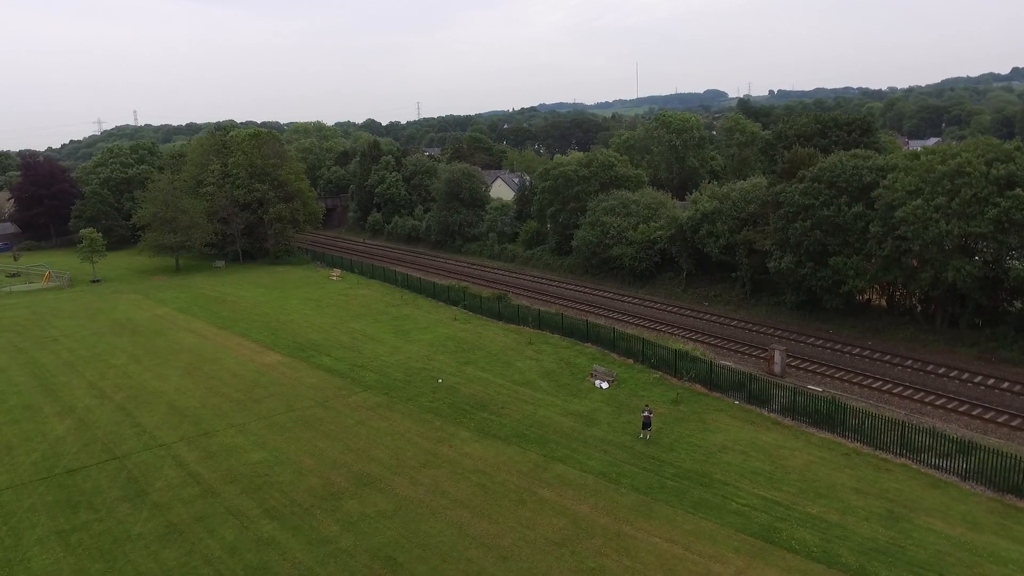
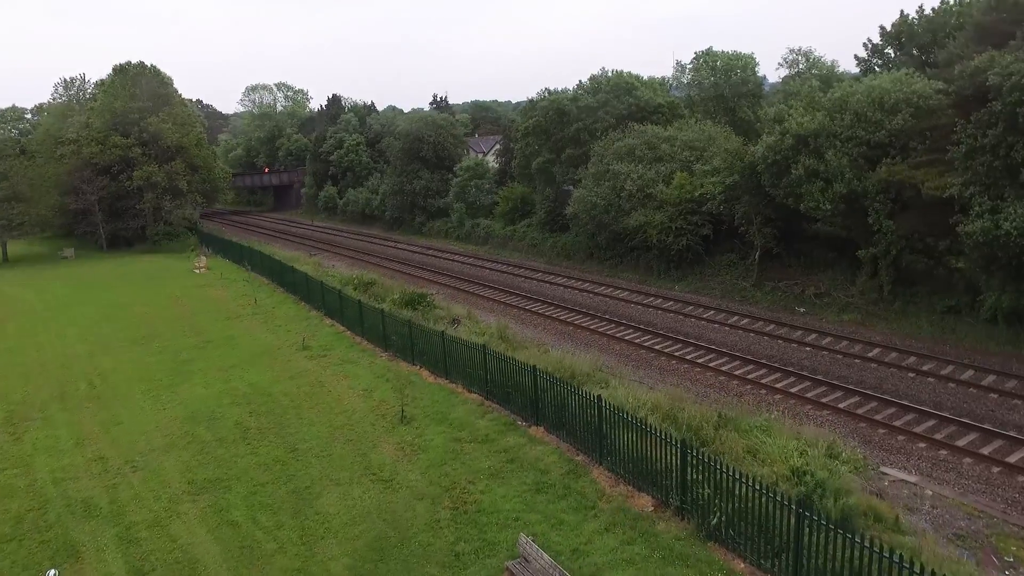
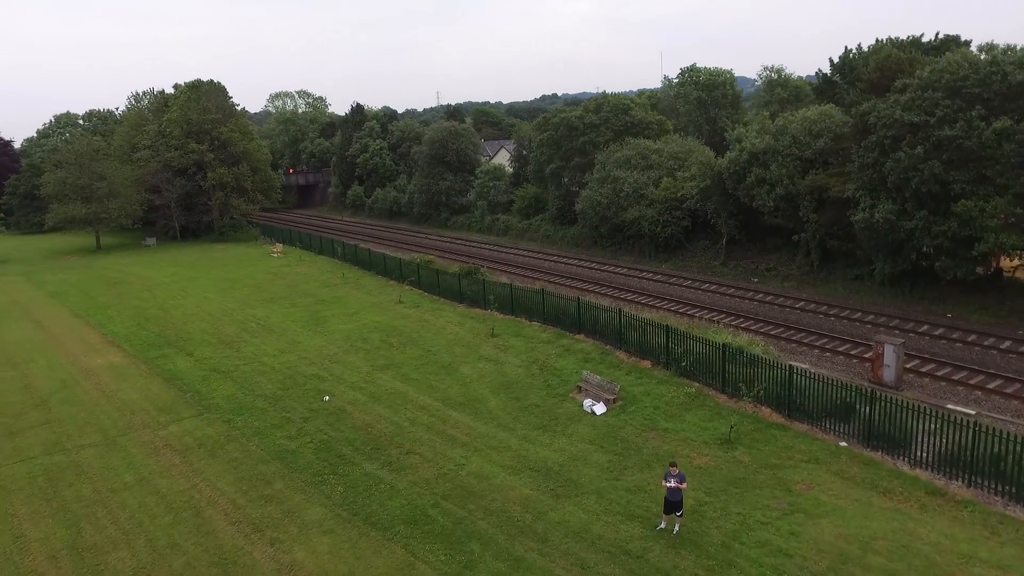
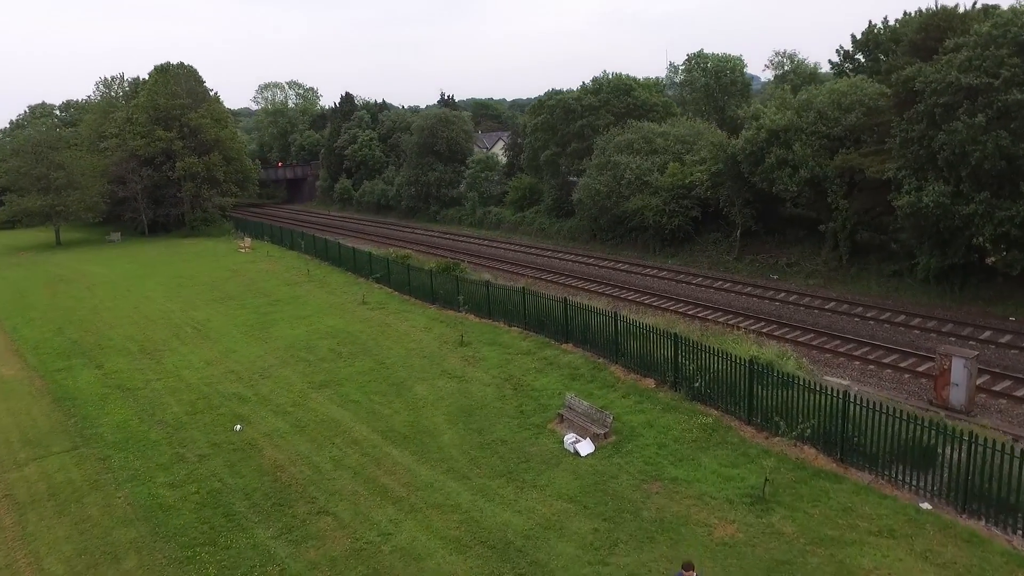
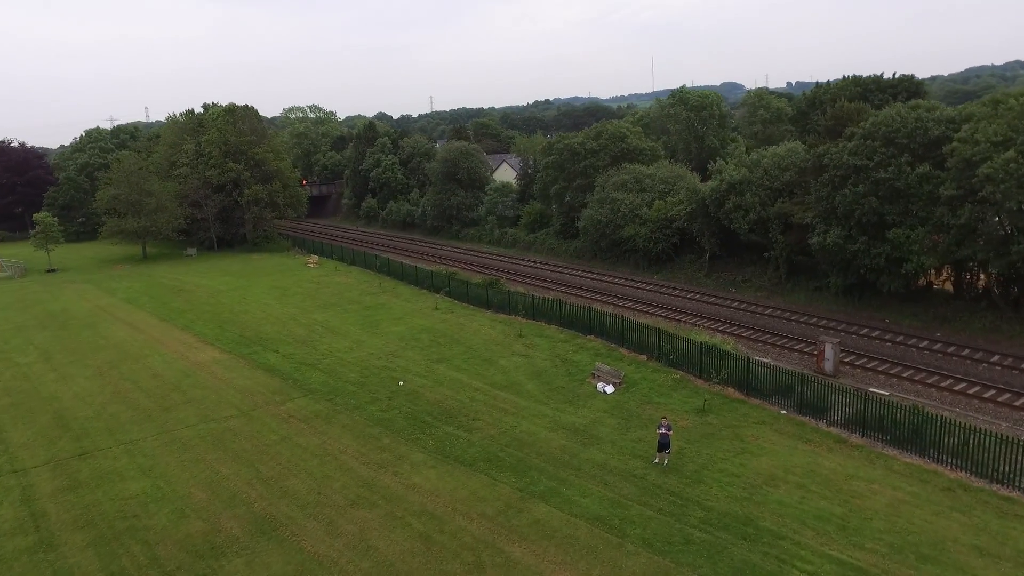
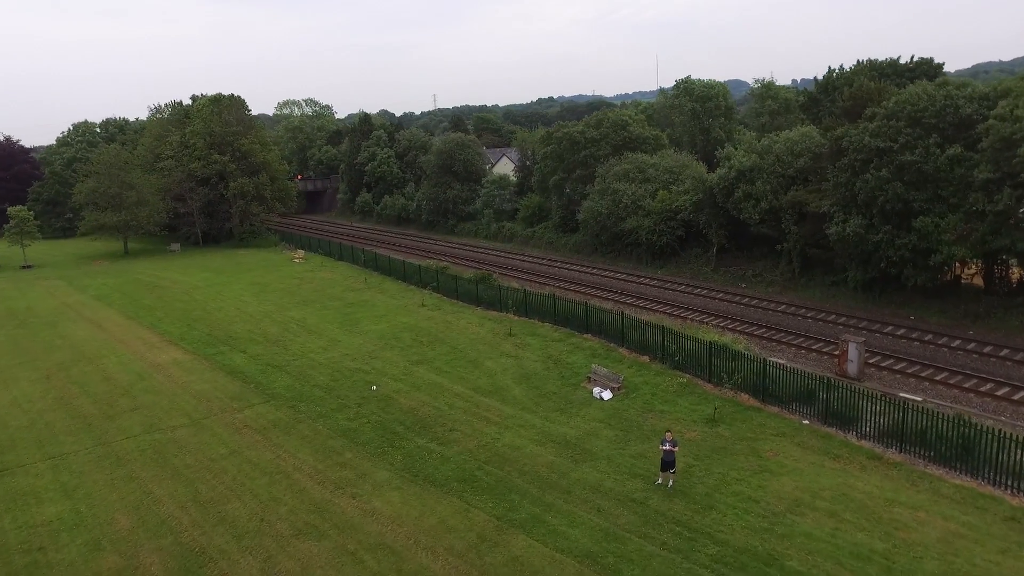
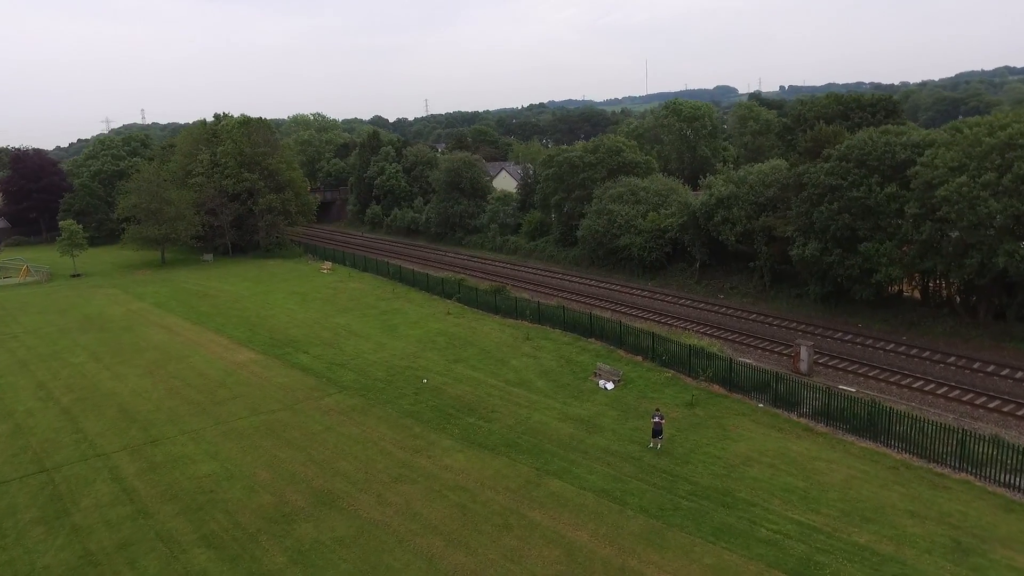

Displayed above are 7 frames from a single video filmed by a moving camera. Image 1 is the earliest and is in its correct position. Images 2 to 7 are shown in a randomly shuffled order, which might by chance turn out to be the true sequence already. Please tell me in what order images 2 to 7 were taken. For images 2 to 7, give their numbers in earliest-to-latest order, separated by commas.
7, 5, 6, 3, 4, 2
